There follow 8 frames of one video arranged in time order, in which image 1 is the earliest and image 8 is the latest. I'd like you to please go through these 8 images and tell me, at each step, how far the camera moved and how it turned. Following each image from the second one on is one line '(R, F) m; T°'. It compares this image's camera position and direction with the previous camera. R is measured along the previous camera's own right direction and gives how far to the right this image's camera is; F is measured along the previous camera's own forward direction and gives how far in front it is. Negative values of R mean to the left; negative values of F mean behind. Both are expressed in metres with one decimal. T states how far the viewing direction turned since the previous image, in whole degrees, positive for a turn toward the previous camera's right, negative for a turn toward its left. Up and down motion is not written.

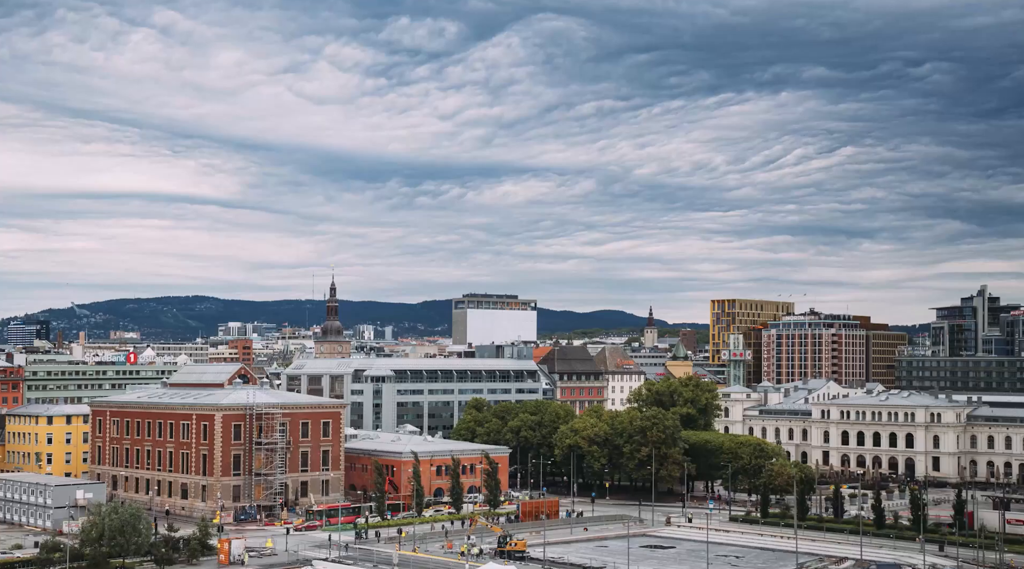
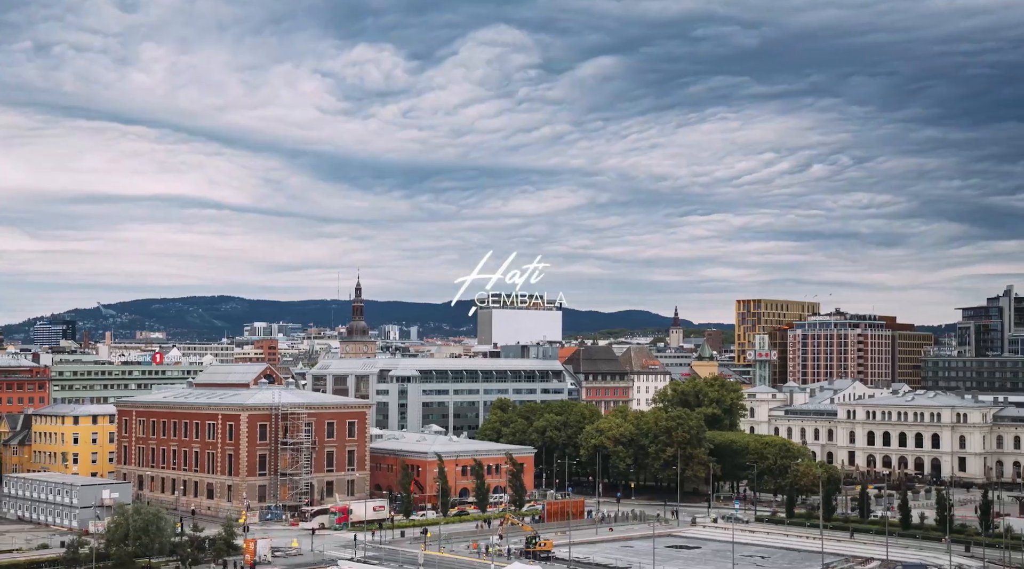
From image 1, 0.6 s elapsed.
(0.0, +0.5) m; -1°
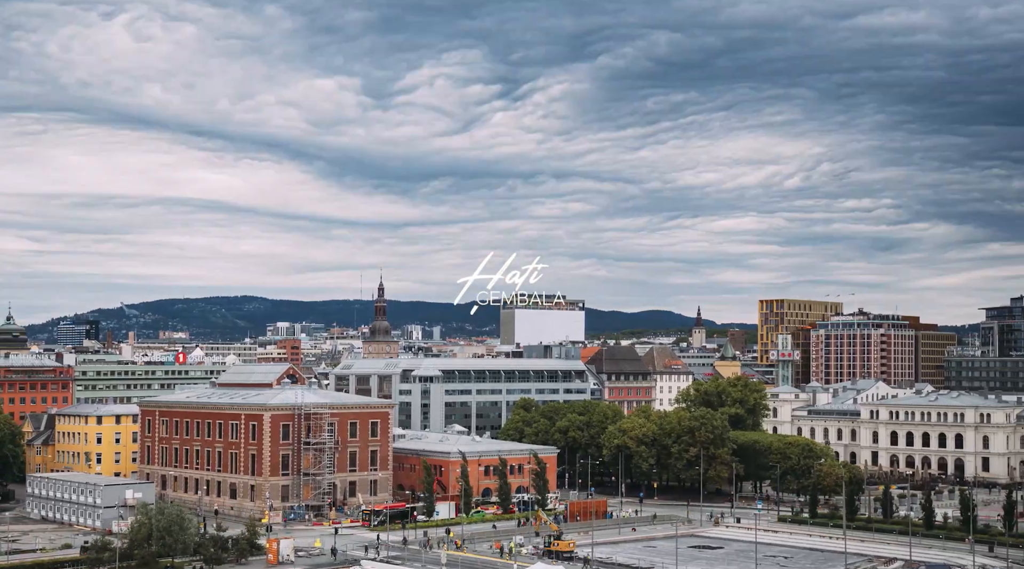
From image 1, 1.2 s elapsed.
(0.0, +0.7) m; -1°
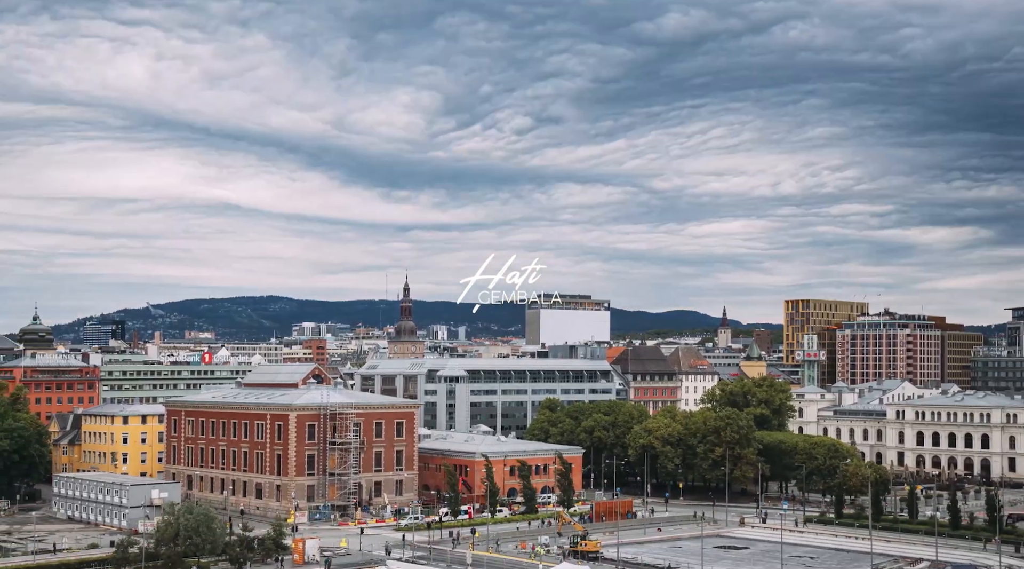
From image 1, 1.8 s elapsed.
(0.0, +0.6) m; -1°
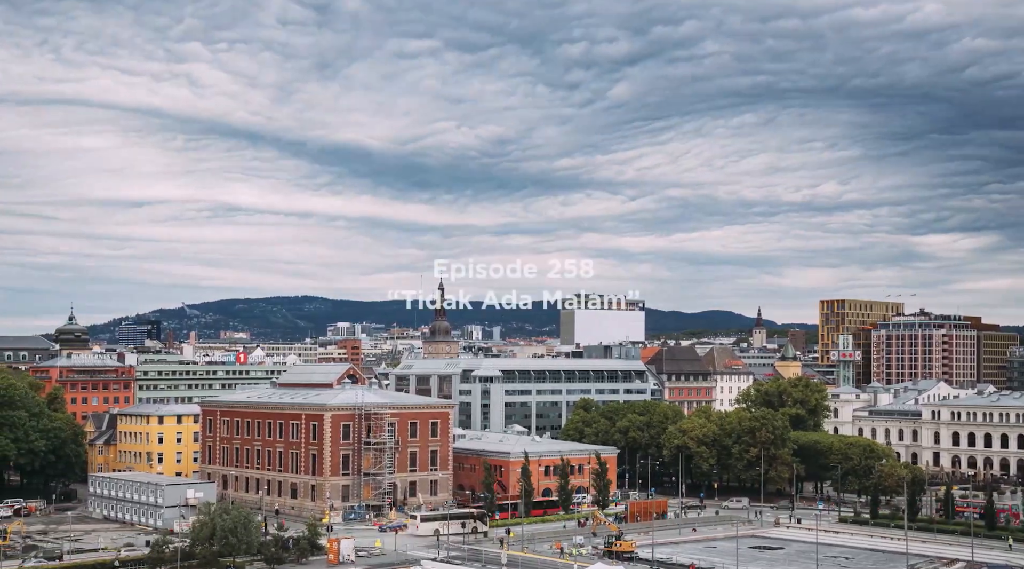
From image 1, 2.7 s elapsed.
(0.0, +0.8) m; -2°
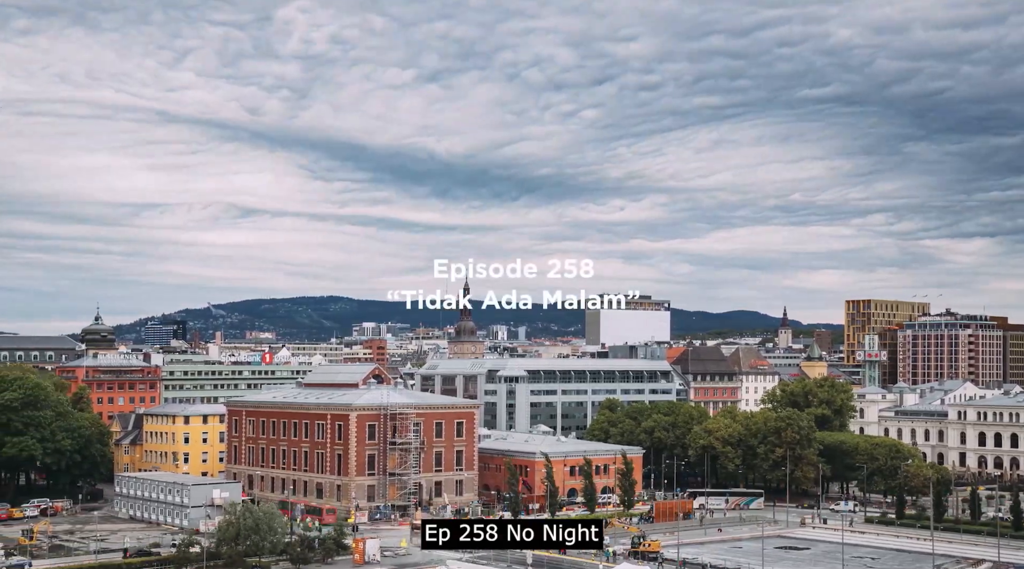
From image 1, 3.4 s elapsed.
(0.0, +0.6) m; -1°
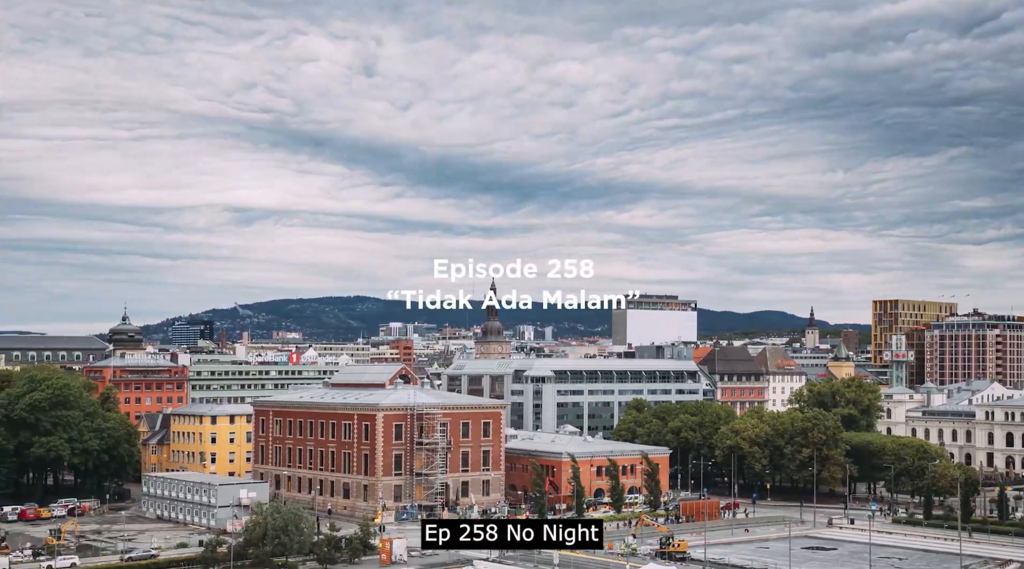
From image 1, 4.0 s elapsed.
(0.0, +0.6) m; -1°
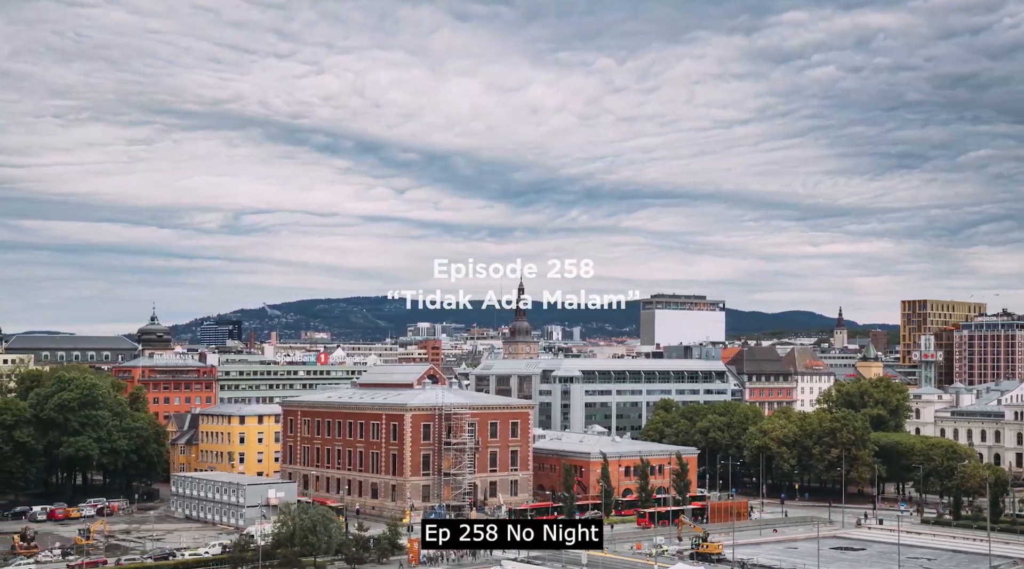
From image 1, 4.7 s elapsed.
(0.0, +0.5) m; -2°
